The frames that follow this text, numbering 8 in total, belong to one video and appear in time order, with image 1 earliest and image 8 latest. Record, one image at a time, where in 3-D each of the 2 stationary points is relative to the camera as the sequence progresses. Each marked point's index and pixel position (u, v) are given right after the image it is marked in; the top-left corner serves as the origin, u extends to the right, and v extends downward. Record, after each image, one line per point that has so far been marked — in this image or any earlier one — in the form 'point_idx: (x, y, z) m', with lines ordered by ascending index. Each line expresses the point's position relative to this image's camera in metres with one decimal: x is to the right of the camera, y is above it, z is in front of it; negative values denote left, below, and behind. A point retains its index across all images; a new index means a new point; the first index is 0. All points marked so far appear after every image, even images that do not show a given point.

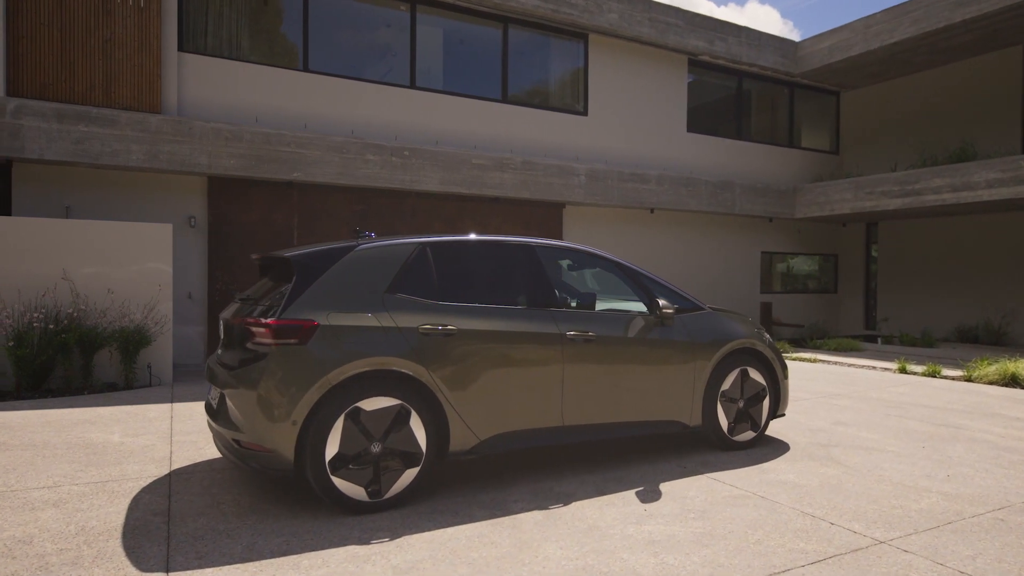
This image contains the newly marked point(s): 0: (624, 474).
0: (+0.8, -1.4, +5.4) m
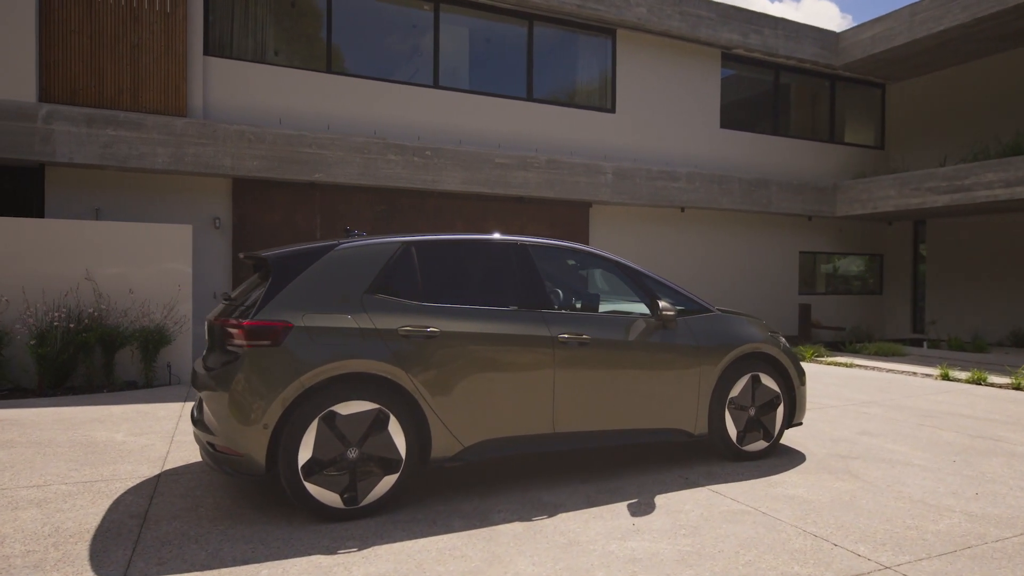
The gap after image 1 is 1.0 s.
0: (+0.8, -1.4, +5.2) m
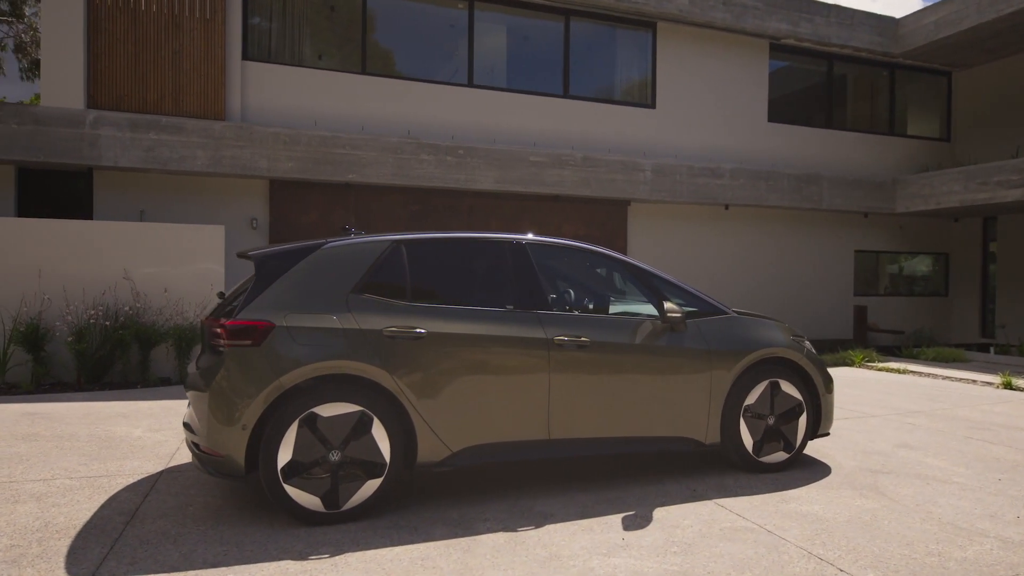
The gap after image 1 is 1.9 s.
0: (+0.7, -1.4, +5.0) m
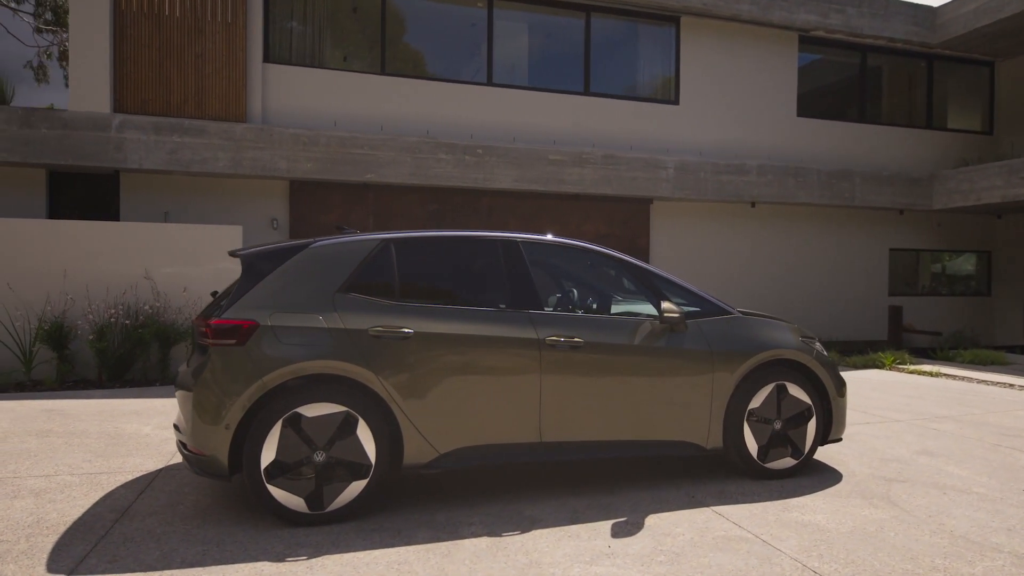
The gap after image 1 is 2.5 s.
0: (+0.7, -1.4, +4.8) m
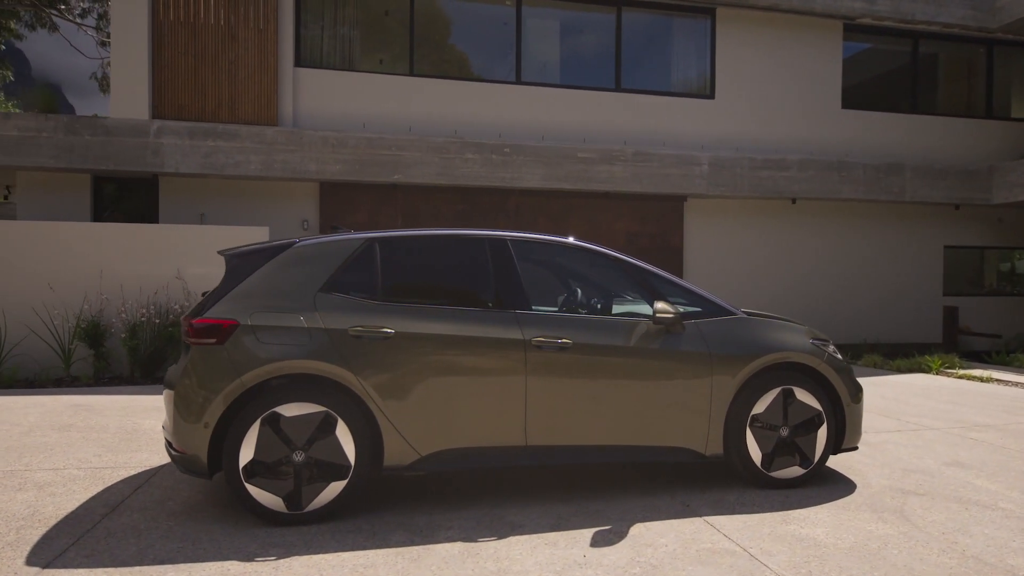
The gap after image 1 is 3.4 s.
0: (+0.6, -1.4, +4.7) m
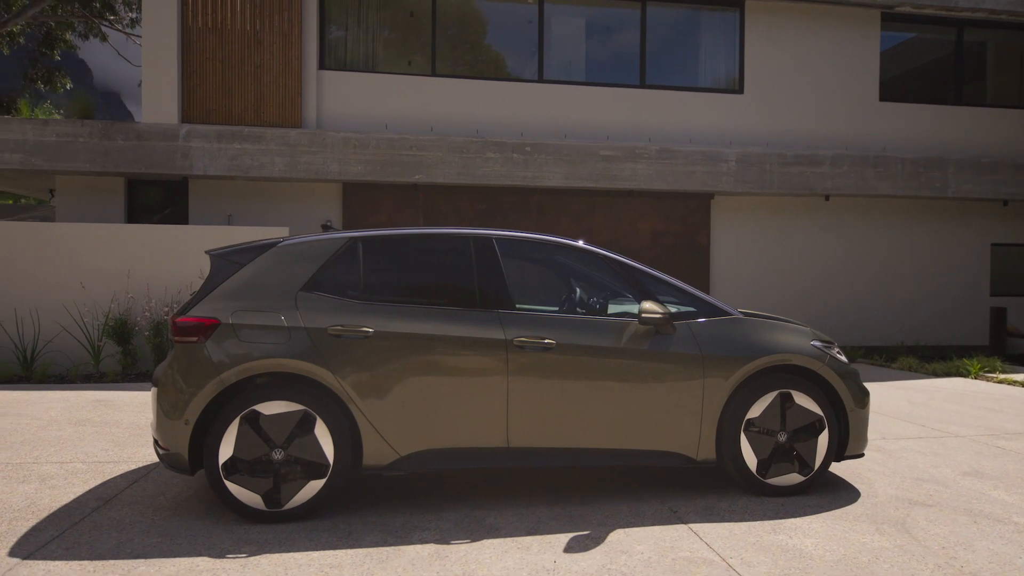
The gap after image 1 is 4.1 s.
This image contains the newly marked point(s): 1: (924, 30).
0: (+0.5, -1.4, +4.6) m
1: (+6.9, +4.3, +12.1) m
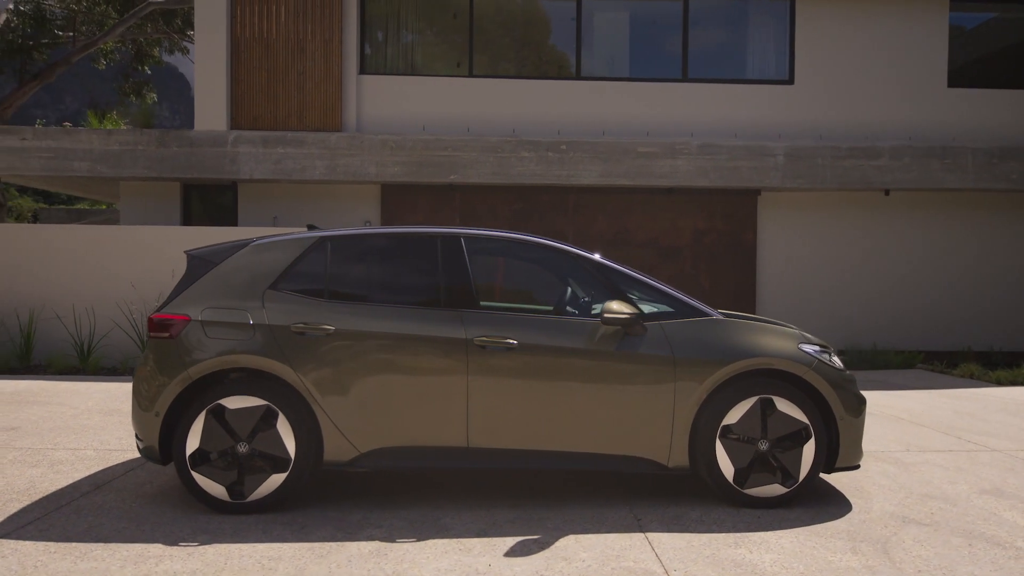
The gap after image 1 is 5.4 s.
0: (+0.2, -1.4, +4.5) m
1: (+7.5, +4.2, +11.1) m
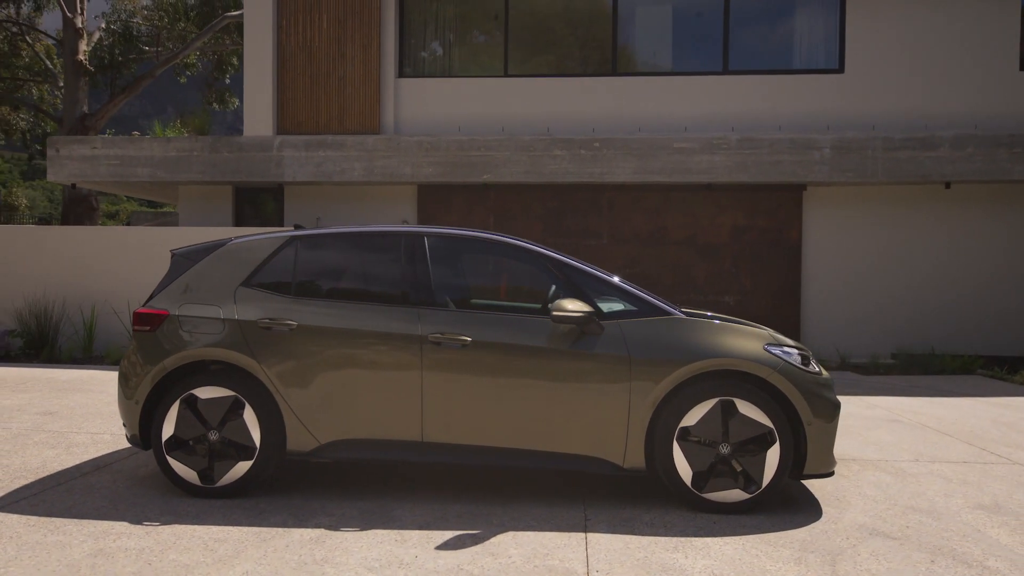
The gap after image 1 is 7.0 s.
0: (-0.1, -1.4, +4.5) m
1: (+8.0, +4.2, +10.2) m
